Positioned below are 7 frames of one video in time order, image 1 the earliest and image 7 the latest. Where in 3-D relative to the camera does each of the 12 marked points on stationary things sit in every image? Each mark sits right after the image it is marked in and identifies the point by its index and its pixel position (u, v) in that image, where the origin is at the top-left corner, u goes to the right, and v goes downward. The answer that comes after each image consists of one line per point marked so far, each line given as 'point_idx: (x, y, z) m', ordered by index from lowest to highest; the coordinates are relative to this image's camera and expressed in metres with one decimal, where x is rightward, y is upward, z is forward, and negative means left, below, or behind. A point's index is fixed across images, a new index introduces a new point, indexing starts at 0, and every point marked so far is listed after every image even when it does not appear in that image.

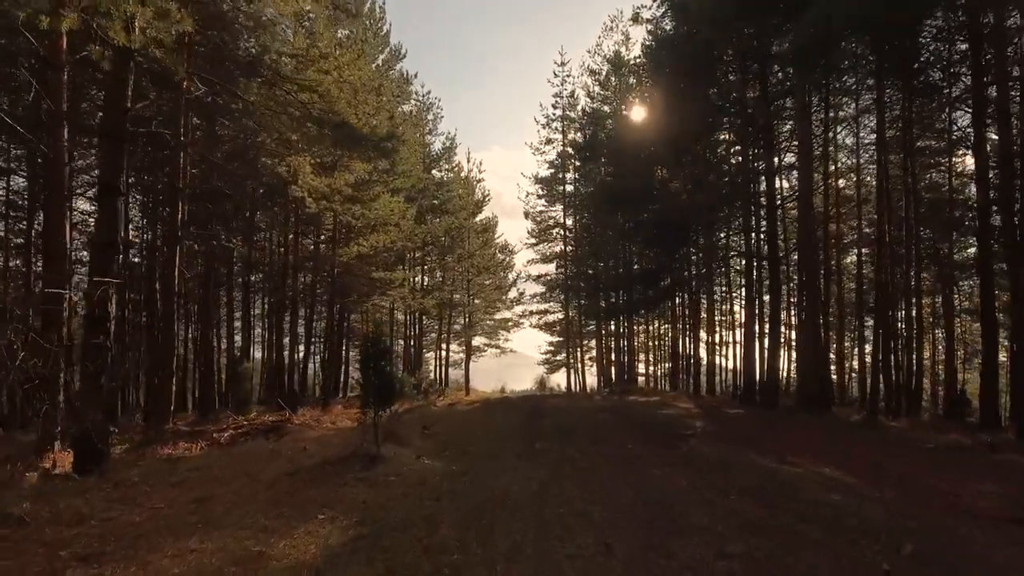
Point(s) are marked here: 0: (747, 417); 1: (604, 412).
0: (+4.9, -2.8, +14.0) m
1: (+1.8, -2.8, +14.4) m
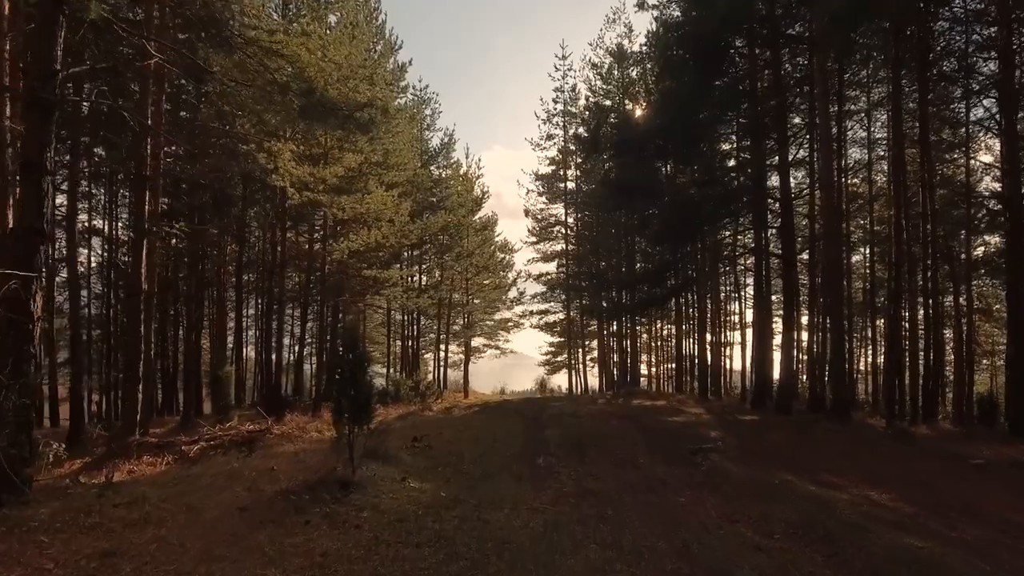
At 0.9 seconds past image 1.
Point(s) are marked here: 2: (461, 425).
0: (+4.9, -2.7, +13.1) m
1: (+1.8, -2.7, +13.5) m
2: (-1.2, -2.8, +13.5) m
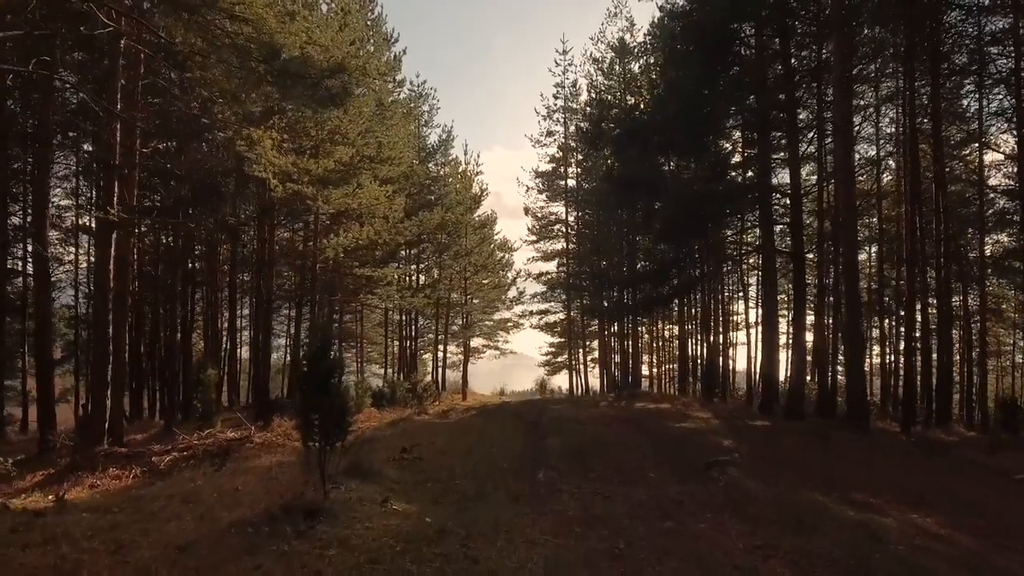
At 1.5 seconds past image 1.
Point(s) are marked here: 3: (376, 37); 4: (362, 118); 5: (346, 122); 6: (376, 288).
0: (+4.9, -2.7, +12.4) m
1: (+1.8, -2.7, +12.8) m
2: (-1.2, -2.8, +12.8) m
3: (-4.0, +7.3, +19.3) m
4: (-3.7, +4.2, +16.3) m
5: (-4.0, +3.9, +15.7) m
6: (-4.1, 0.0, +19.9) m
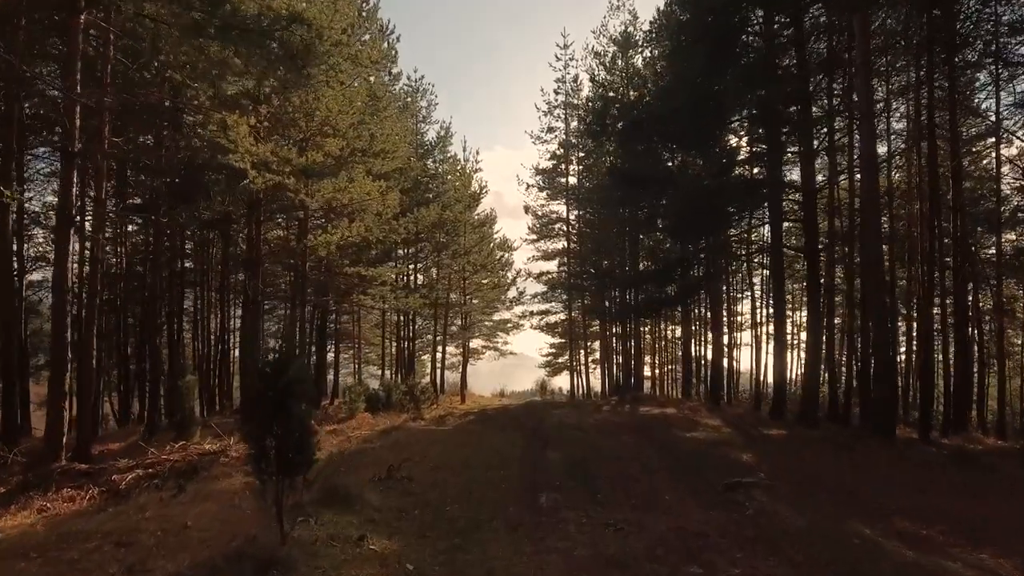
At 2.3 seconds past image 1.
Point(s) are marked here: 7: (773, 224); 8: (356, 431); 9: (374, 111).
0: (+4.9, -2.7, +11.5) m
1: (+1.8, -2.7, +12.0) m
2: (-1.2, -2.8, +12.0) m
3: (-4.0, +7.3, +18.4) m
4: (-3.7, +4.2, +15.5) m
5: (-4.0, +3.9, +14.9) m
6: (-4.1, 0.0, +19.1) m
7: (+7.8, +1.9, +19.9) m
8: (-3.4, -3.1, +14.2) m
9: (-3.7, +4.8, +17.8) m
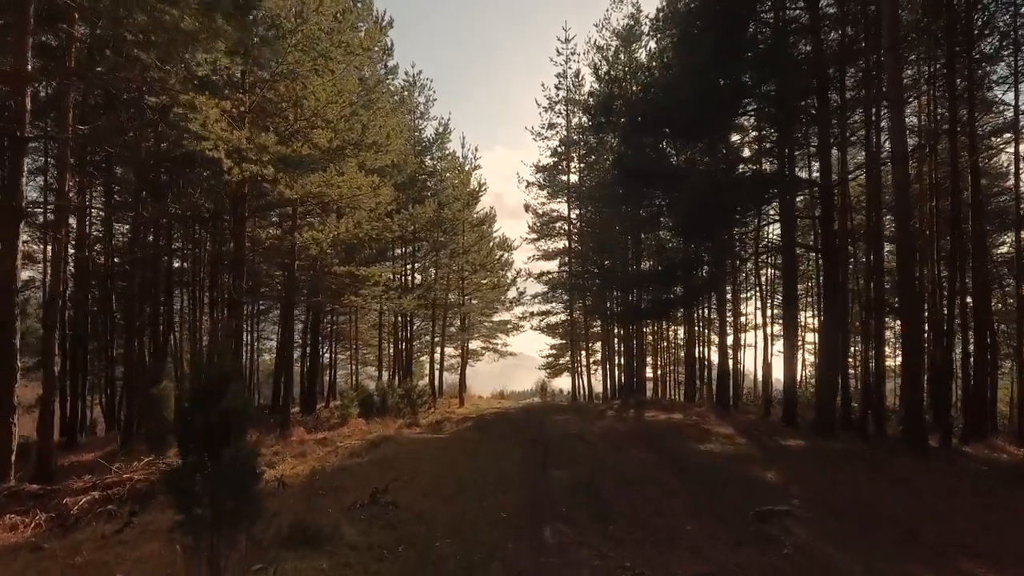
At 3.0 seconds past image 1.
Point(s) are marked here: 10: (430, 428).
0: (+4.9, -2.7, +10.7) m
1: (+1.8, -2.7, +11.2) m
2: (-1.2, -2.8, +11.2) m
3: (-4.0, +7.3, +17.6) m
4: (-3.7, +4.2, +14.6) m
5: (-4.0, +3.9, +14.0) m
6: (-4.1, 0.0, +18.3) m
7: (+7.8, +1.9, +19.0) m
8: (-3.4, -3.1, +13.4) m
9: (-3.7, +4.8, +17.0) m
10: (-2.2, -3.8, +18.0) m
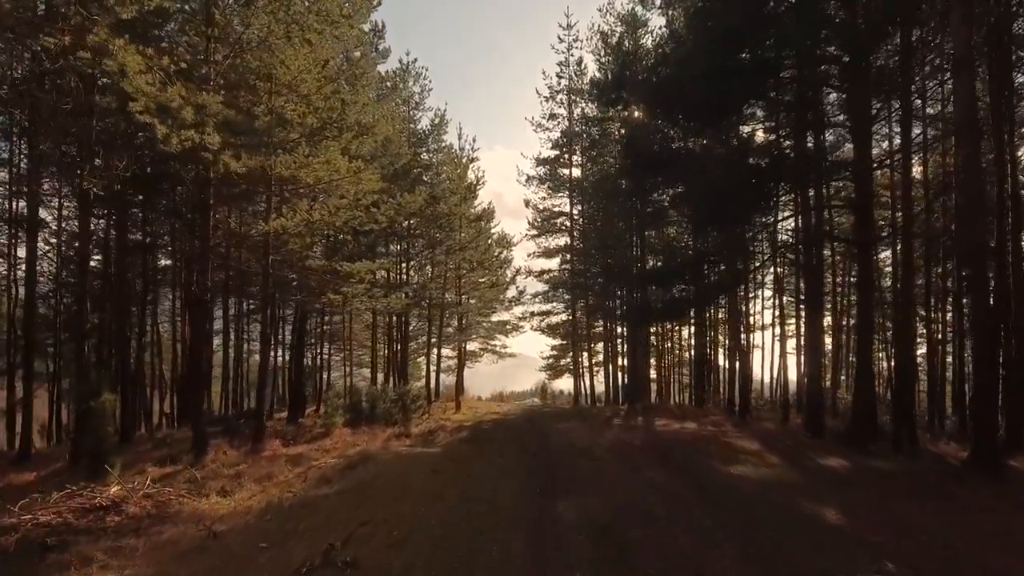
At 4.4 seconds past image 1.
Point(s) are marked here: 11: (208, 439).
0: (+4.8, -2.7, +9.2) m
1: (+1.8, -2.7, +9.6) m
2: (-1.2, -2.7, +9.6) m
3: (-4.0, +7.3, +16.1) m
4: (-3.7, +4.2, +13.1) m
5: (-4.0, +4.0, +12.5) m
6: (-4.2, 0.0, +16.7) m
7: (+7.8, +1.9, +17.5) m
8: (-3.4, -3.0, +11.9) m
9: (-3.7, +4.8, +15.4) m
10: (-2.3, -3.7, +16.5) m
11: (-6.7, -3.4, +14.7) m
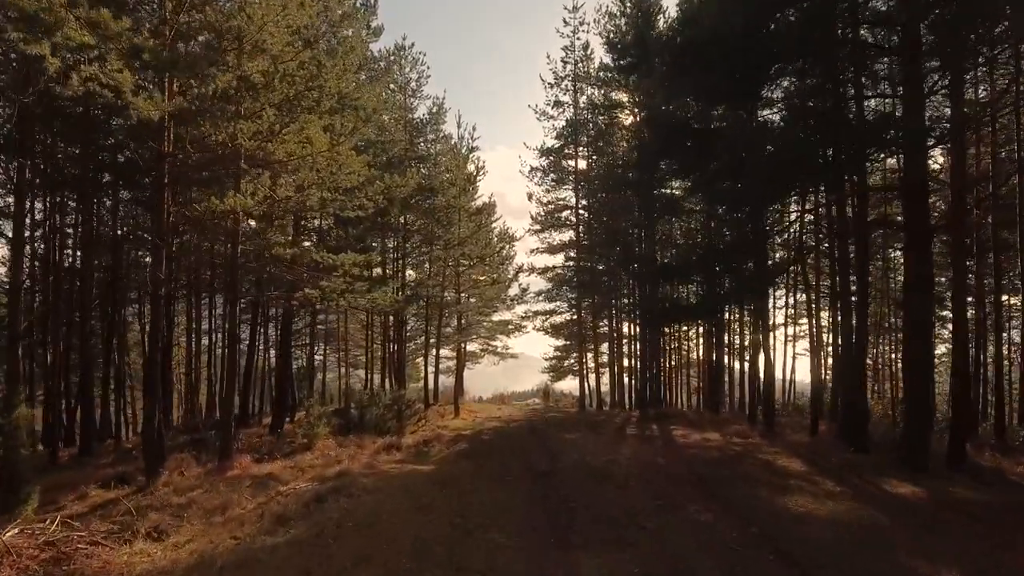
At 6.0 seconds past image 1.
0: (+4.9, -2.6, +7.4) m
1: (+1.8, -2.6, +7.8) m
2: (-1.2, -2.6, +7.9) m
3: (-3.9, +7.4, +14.3) m
4: (-3.7, +4.3, +11.3) m
5: (-3.9, +4.1, +10.7) m
6: (-4.1, +0.2, +15.0) m
7: (+7.9, +2.0, +15.7) m
8: (-3.4, -2.9, +10.1) m
9: (-3.6, +4.9, +13.7) m
10: (-2.2, -3.6, +14.7) m
11: (-6.7, -3.3, +13.0) m
